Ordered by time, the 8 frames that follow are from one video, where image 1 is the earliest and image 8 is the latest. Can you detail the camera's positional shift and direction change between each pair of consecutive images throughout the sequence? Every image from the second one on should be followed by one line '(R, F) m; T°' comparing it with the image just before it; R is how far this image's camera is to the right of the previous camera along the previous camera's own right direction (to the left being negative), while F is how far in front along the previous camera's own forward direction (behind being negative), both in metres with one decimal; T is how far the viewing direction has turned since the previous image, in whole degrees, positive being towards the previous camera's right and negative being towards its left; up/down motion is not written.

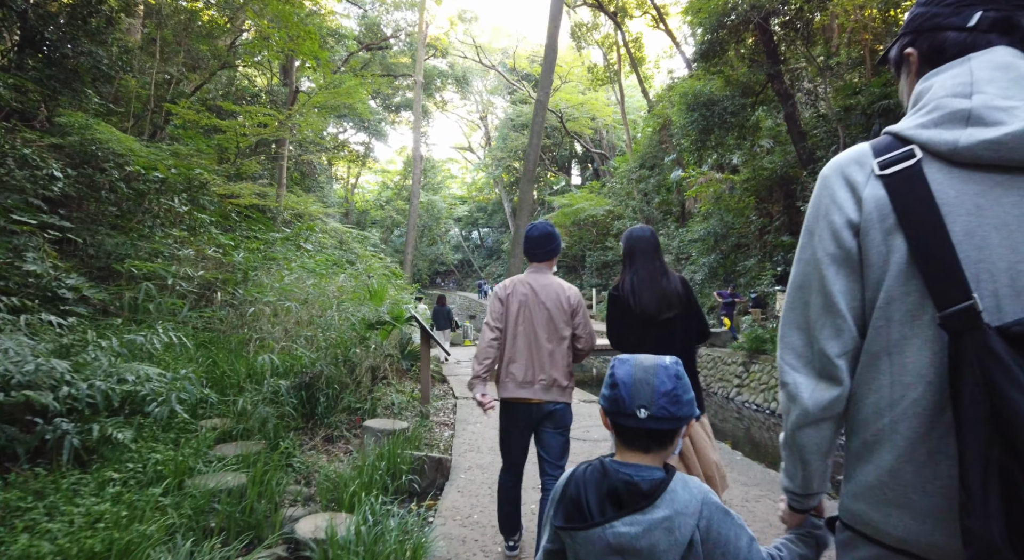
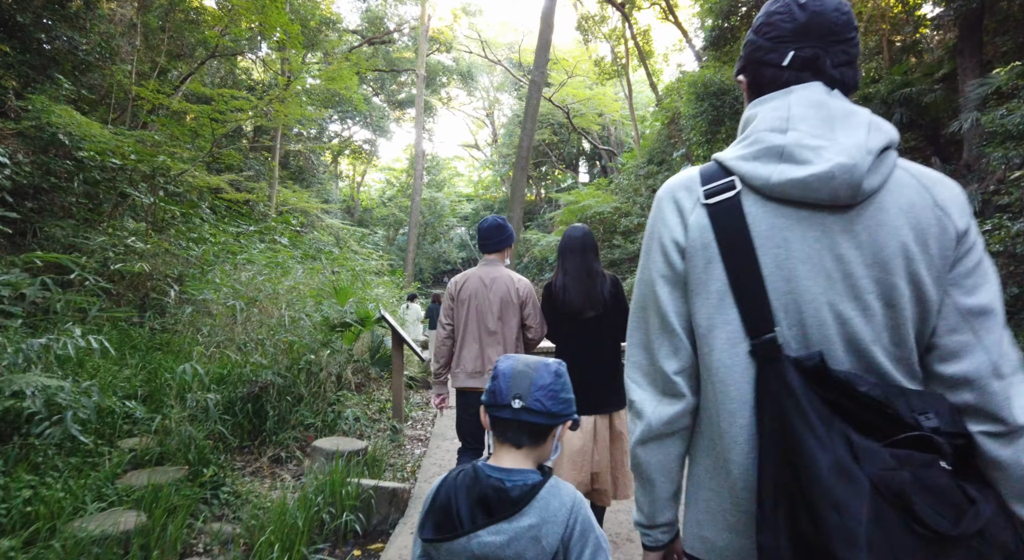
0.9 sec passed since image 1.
(+0.2, +0.5) m; -1°
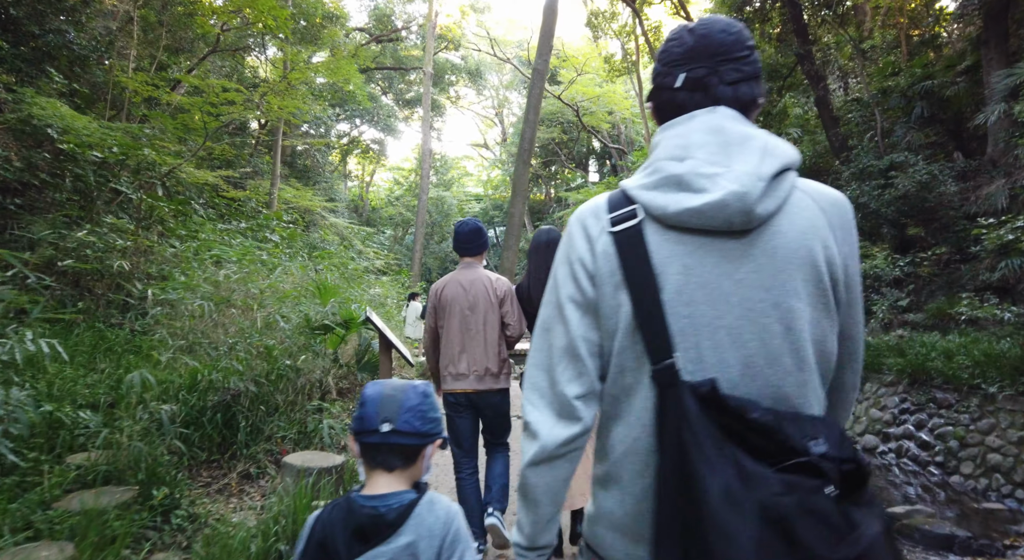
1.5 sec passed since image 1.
(+0.1, +0.3) m; -1°
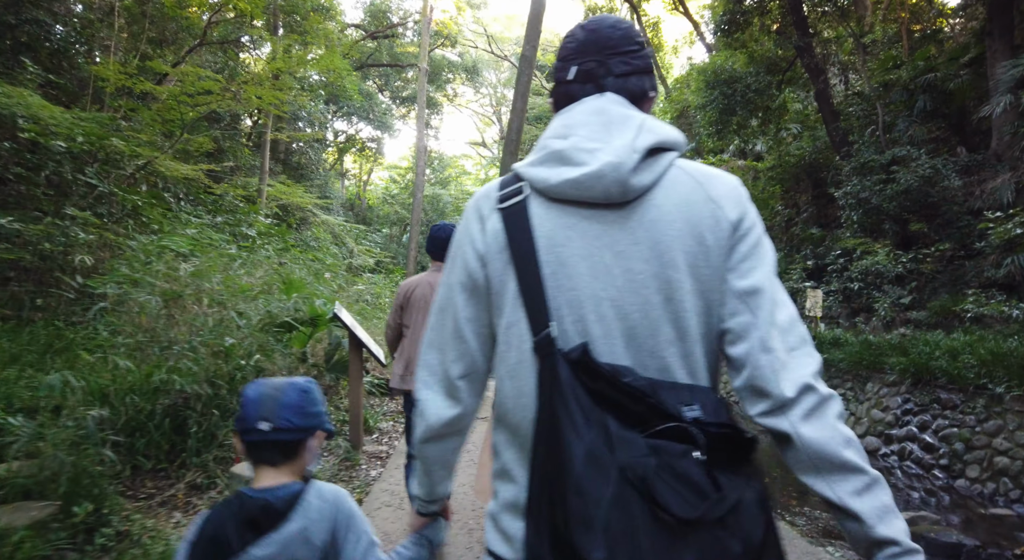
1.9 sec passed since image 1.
(+0.1, +0.2) m; 0°
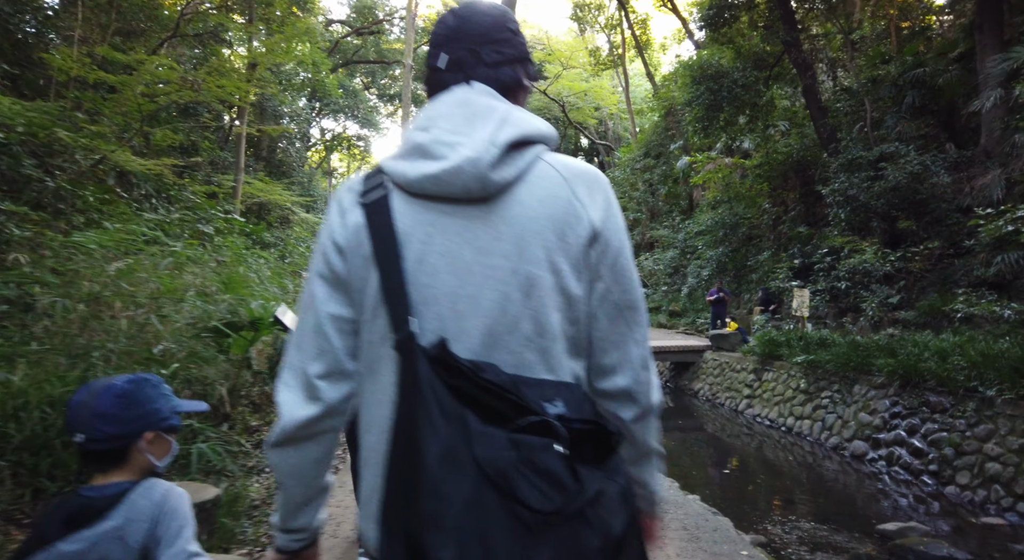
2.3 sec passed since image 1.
(+0.2, +0.3) m; +1°
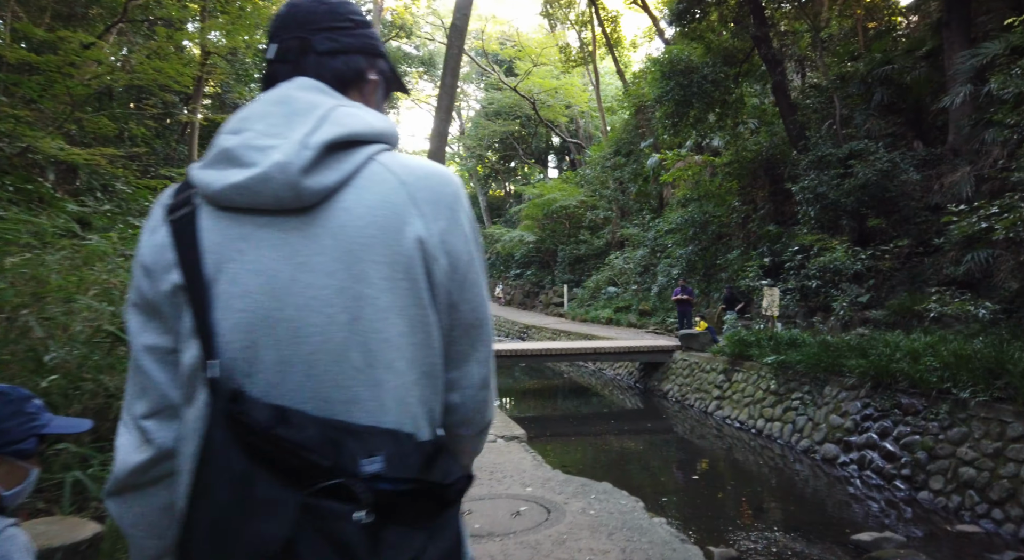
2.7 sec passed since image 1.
(+0.1, +0.4) m; +3°
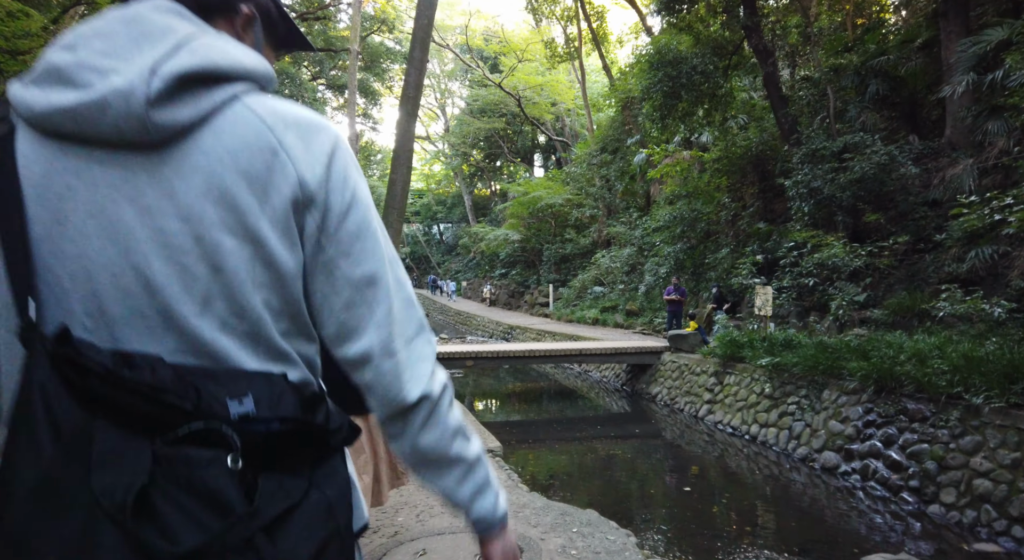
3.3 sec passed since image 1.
(+0.1, +0.5) m; +1°
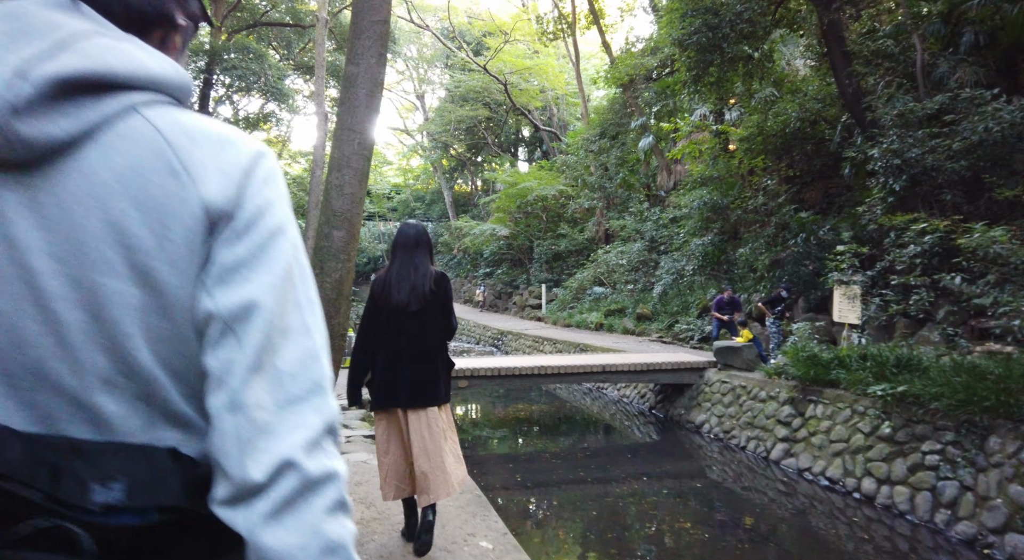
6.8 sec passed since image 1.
(-0.3, +2.1) m; +2°
